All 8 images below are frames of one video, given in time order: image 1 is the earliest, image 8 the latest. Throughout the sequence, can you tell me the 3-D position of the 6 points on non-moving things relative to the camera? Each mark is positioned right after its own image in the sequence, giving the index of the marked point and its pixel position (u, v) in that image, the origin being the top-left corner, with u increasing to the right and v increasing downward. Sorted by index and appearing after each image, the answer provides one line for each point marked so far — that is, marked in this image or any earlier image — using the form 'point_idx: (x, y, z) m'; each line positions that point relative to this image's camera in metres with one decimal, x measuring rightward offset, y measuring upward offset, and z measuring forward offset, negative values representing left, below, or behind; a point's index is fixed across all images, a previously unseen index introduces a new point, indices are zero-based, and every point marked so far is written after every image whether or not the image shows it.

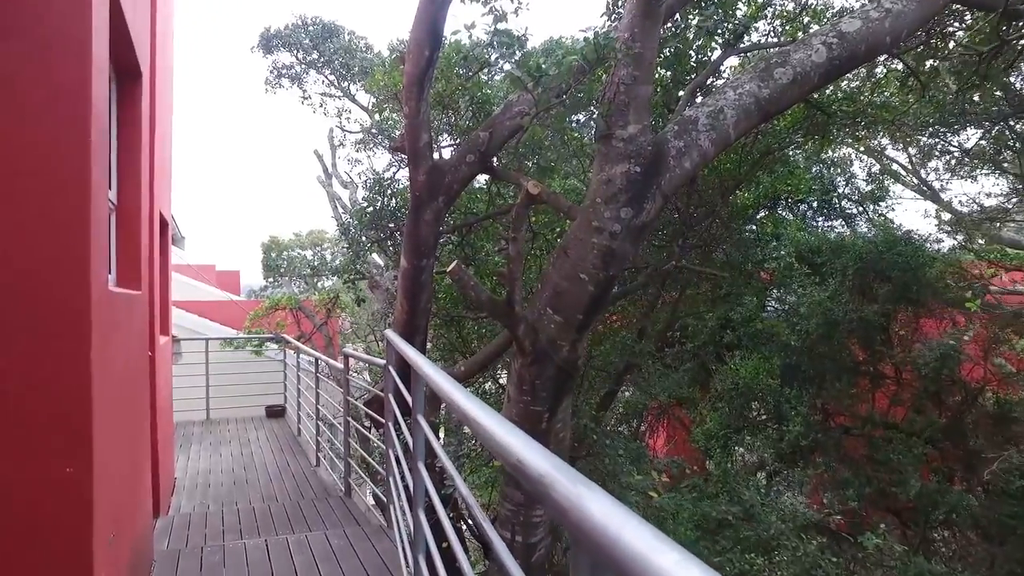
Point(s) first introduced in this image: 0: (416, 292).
0: (-0.6, 0.0, +4.3) m
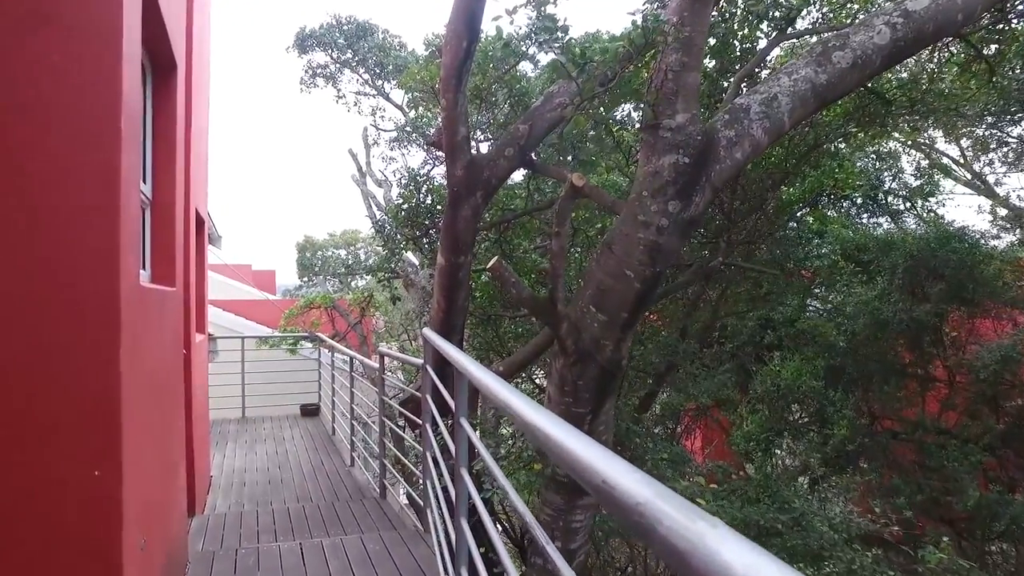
0: (-0.4, 0.0, +4.2) m
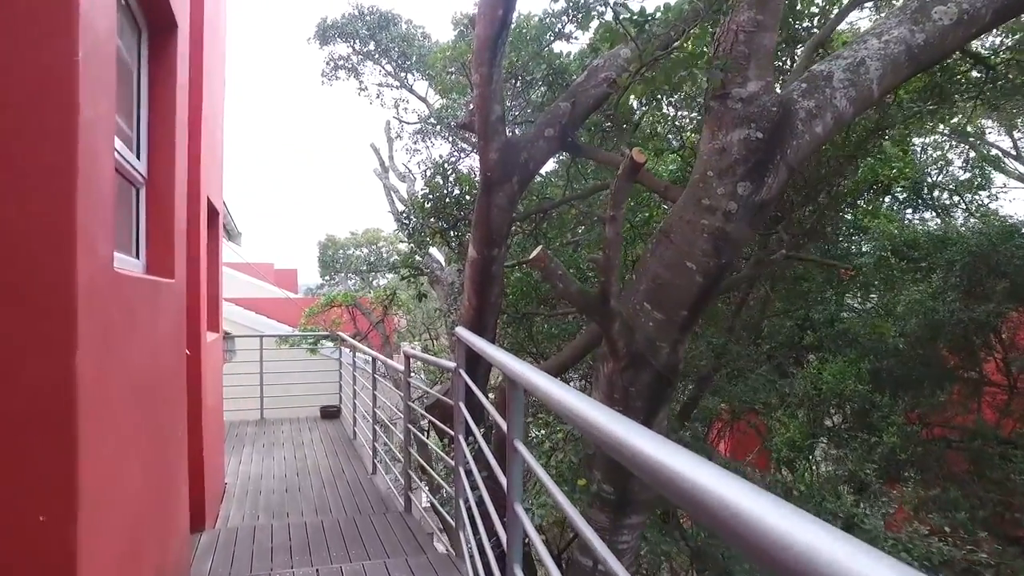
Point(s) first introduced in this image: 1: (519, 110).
0: (-0.1, 0.0, +3.8) m
1: (+0.1, +1.1, +4.3) m
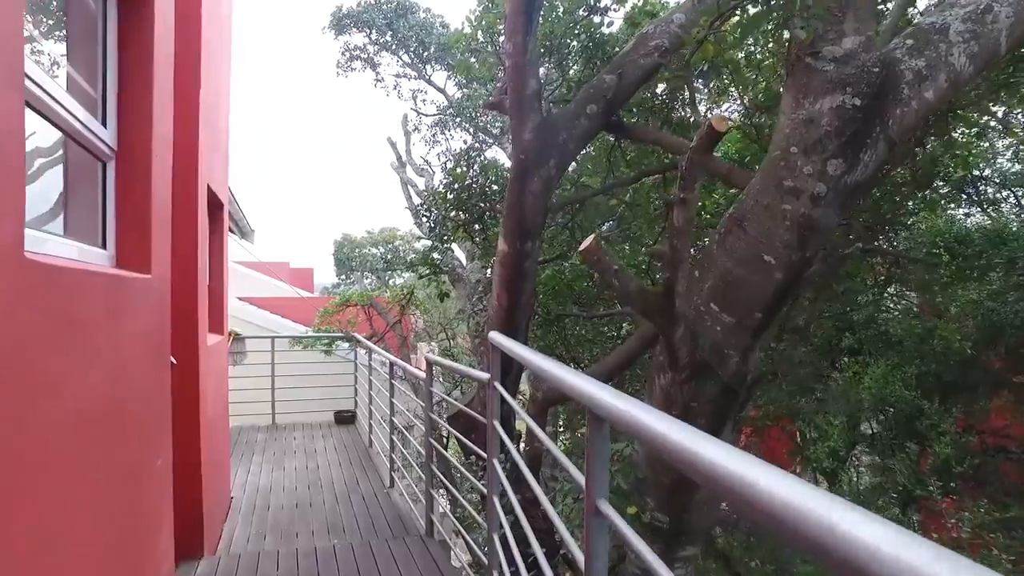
0: (0.0, 0.0, +3.4) m
1: (+0.2, +1.1, +3.8) m
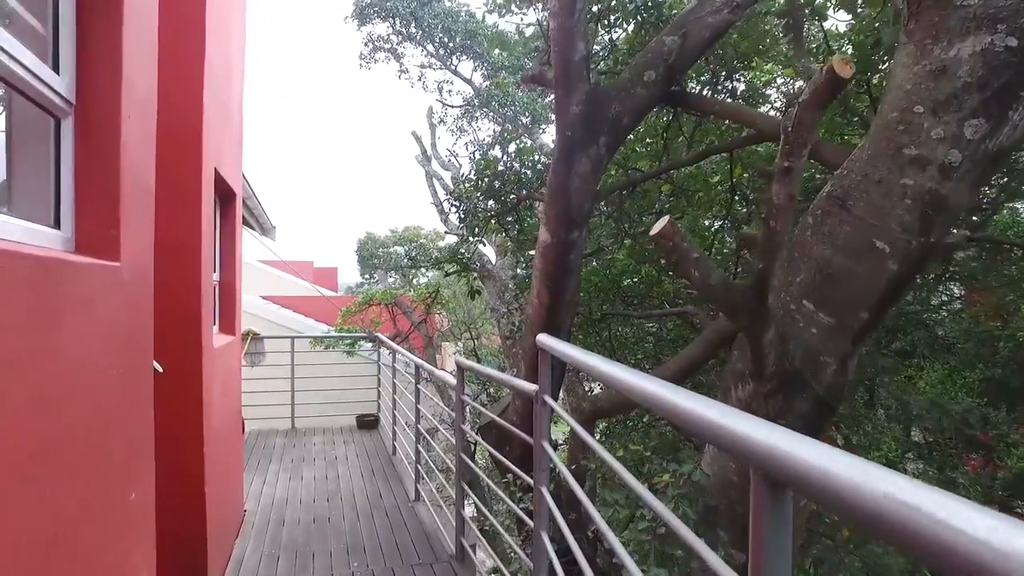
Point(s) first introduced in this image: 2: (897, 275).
0: (+0.2, +0.1, +3.0) m
1: (+0.4, +1.1, +3.4) m
2: (+1.0, 0.0, +1.9) m
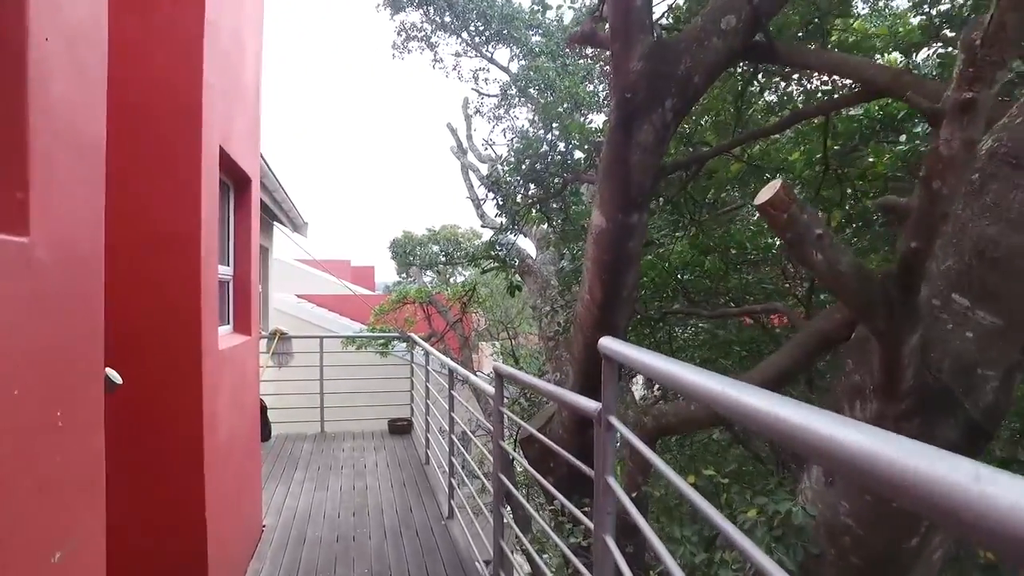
0: (+0.4, +0.1, +2.5) m
1: (+0.6, +1.2, +2.9) m
2: (+1.2, +0.1, +1.3) m
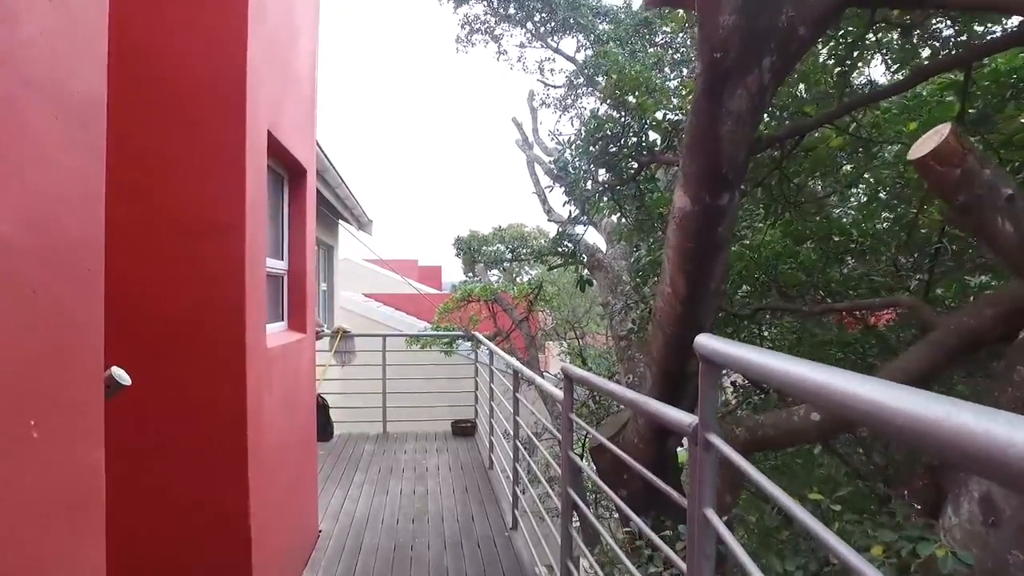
0: (+0.6, +0.1, +2.2) m
1: (+0.9, +1.2, +2.6) m
2: (+1.3, +0.1, +0.9) m
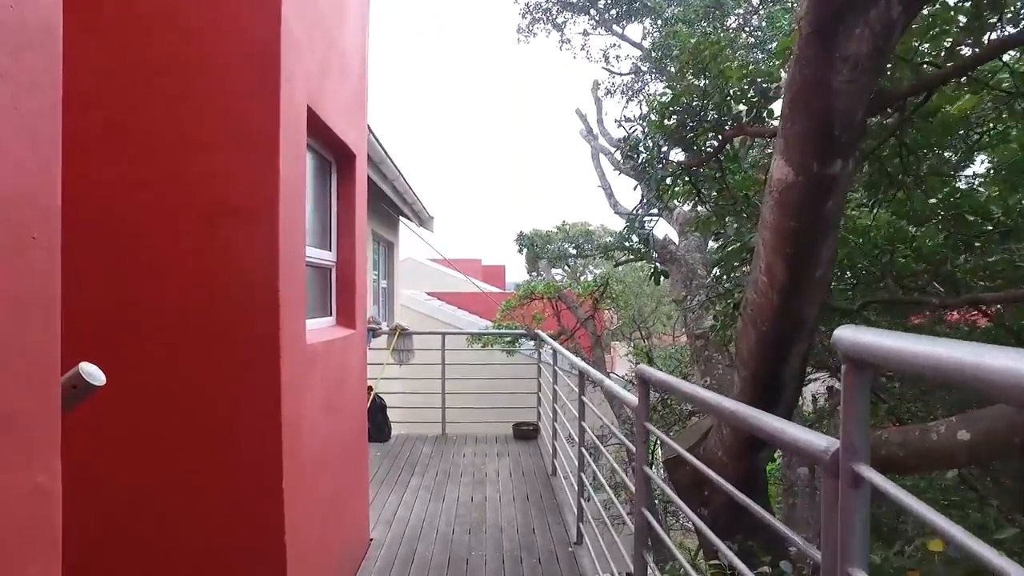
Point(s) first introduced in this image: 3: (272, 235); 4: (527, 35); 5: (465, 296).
0: (+0.8, +0.1, +1.8) m
1: (+1.1, +1.2, +2.2) m
2: (+1.3, +0.1, +0.5) m
3: (-0.7, +0.2, +1.9) m
4: (+0.2, +3.1, +8.2) m
5: (-0.9, -0.1, +13.1) m
